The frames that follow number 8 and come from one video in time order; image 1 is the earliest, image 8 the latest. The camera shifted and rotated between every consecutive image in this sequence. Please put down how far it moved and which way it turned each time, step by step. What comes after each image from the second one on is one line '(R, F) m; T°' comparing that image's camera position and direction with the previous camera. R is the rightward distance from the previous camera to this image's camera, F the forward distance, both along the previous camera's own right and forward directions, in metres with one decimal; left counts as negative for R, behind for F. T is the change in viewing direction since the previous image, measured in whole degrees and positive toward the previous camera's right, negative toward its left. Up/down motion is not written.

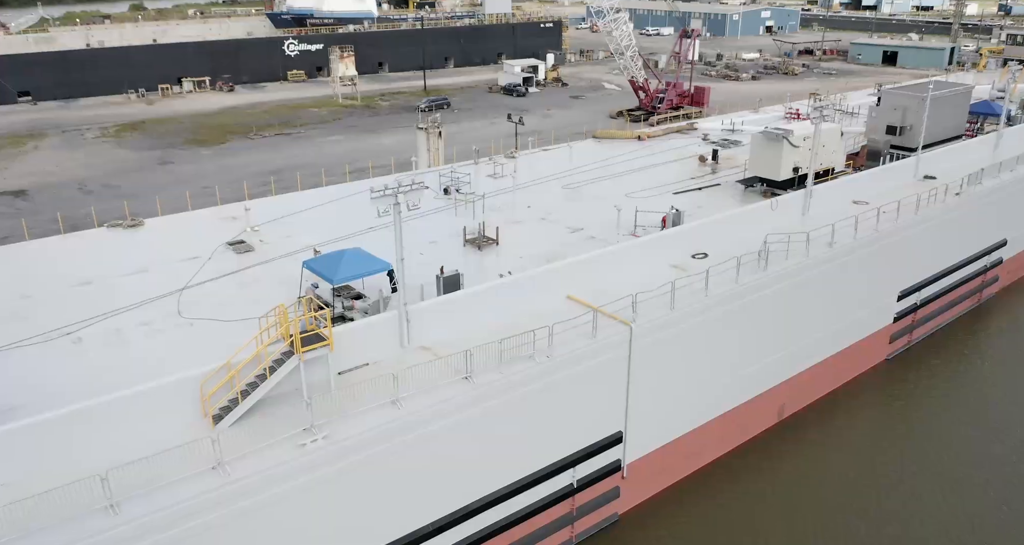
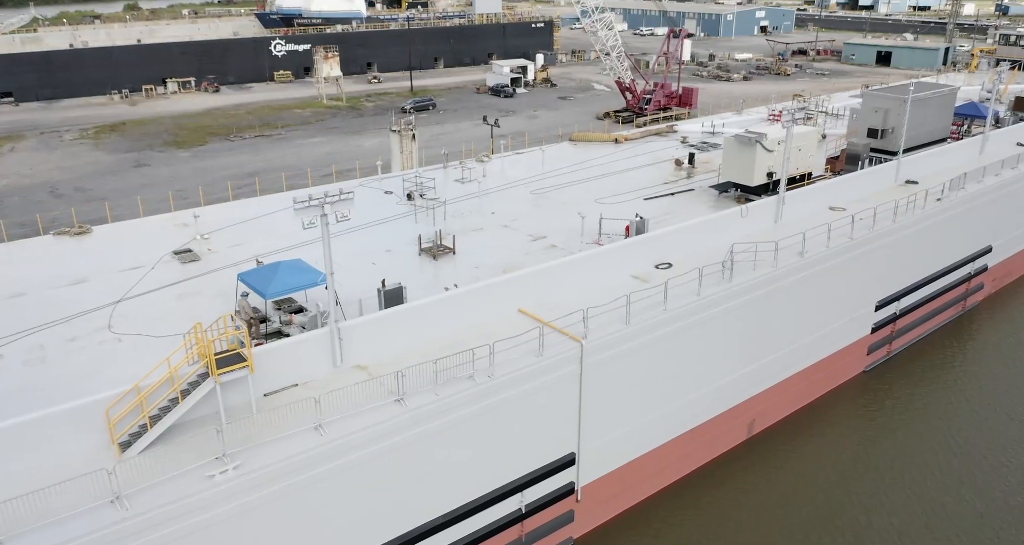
(+1.1, +0.9) m; 0°
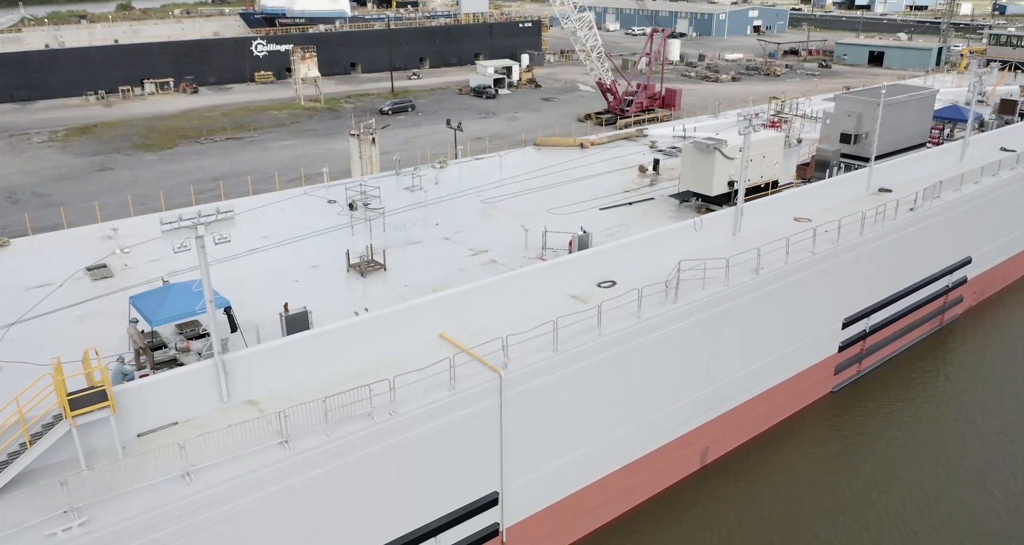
(+1.6, +1.3) m; 0°
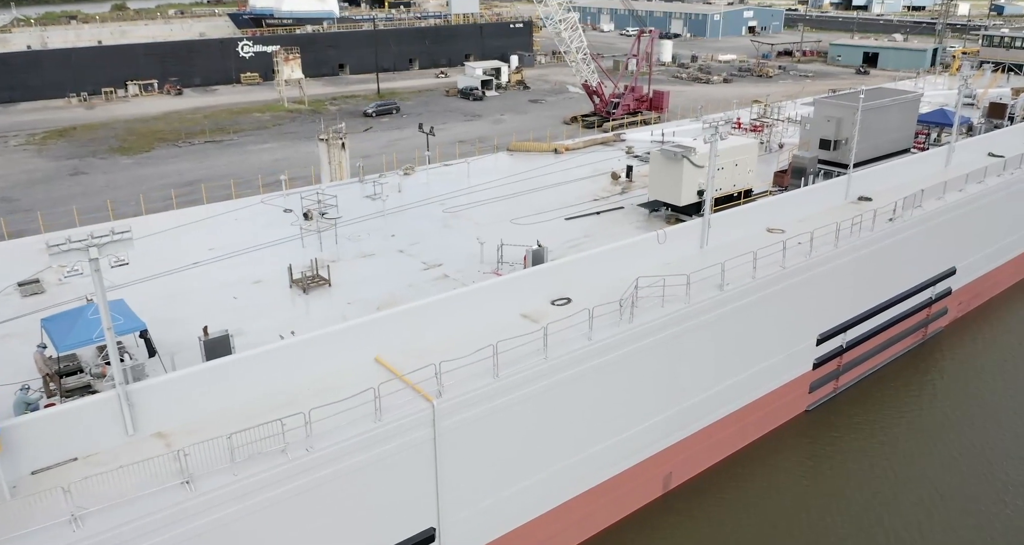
(+1.1, +1.0) m; 0°
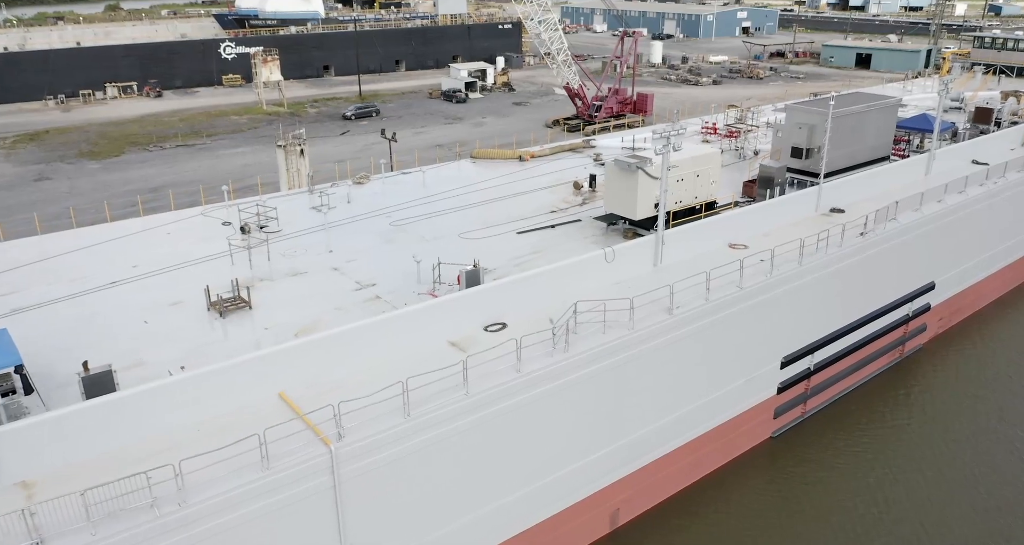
(+1.4, +1.2) m; 0°
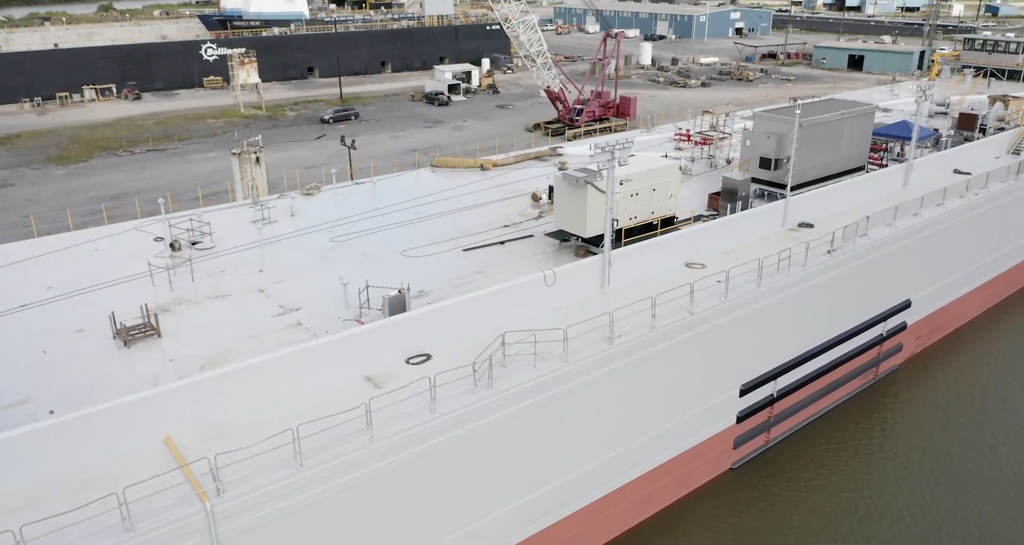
(+1.4, +1.2) m; 0°
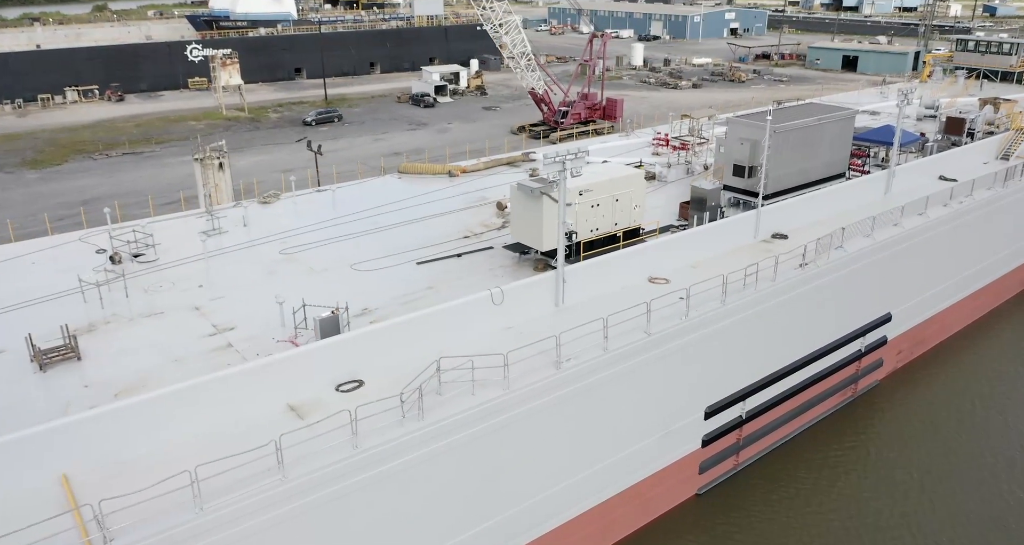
(+1.1, +0.9) m; 0°
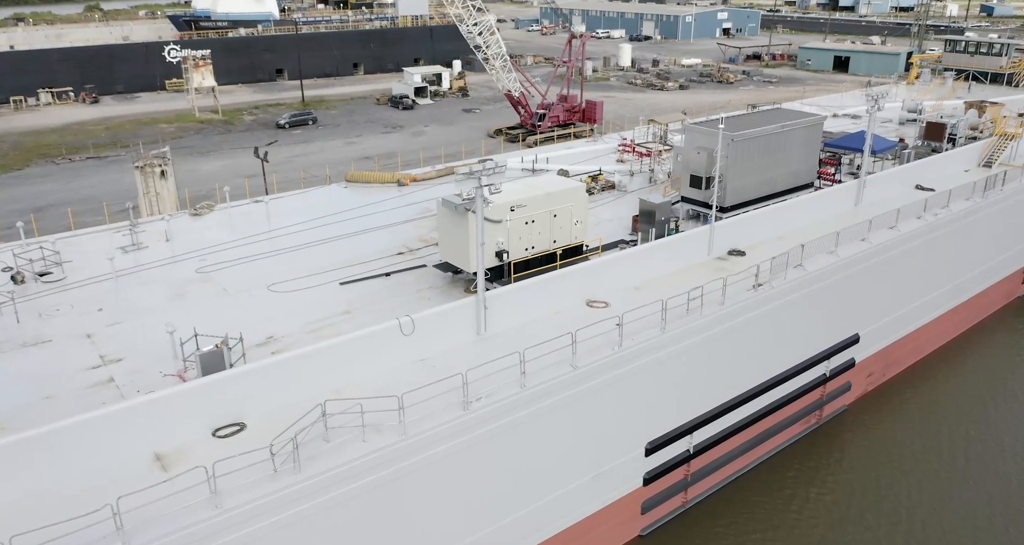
(+1.6, +1.4) m; 0°
